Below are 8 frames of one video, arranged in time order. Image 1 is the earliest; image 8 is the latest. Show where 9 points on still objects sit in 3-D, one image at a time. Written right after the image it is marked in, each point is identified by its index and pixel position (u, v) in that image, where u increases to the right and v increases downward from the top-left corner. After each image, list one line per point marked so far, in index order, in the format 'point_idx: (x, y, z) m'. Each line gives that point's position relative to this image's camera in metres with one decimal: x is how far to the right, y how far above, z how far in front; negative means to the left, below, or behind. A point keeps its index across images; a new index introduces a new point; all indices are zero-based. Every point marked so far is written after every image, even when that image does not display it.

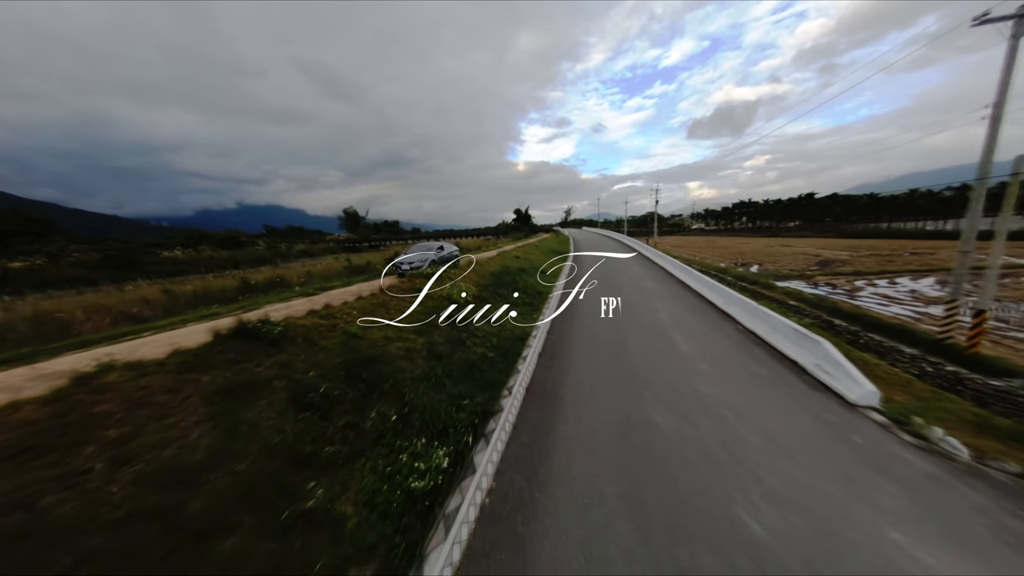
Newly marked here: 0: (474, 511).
0: (-0.5, -2.8, +4.0) m
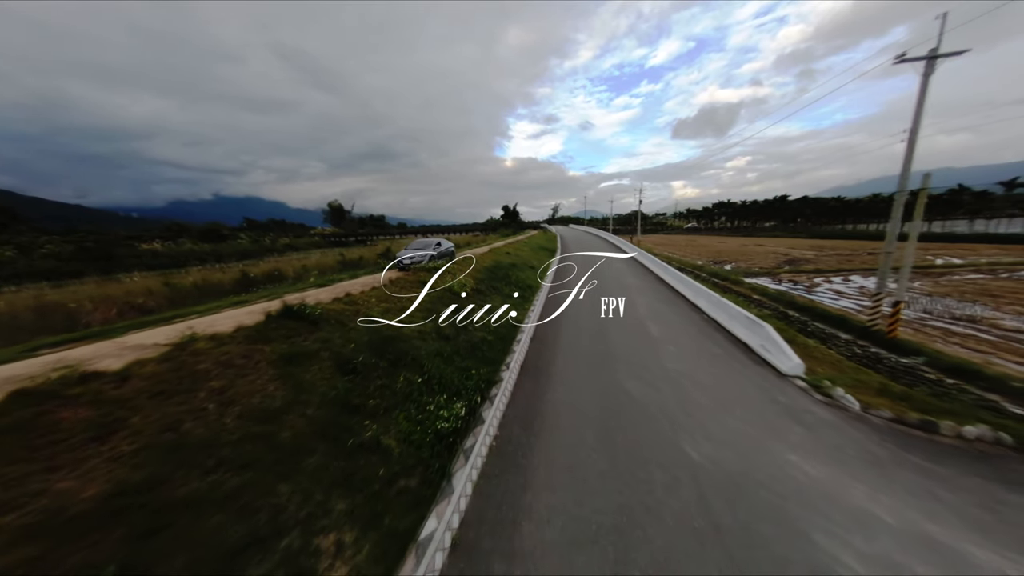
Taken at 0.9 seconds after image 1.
0: (-0.5, -2.7, +5.2) m
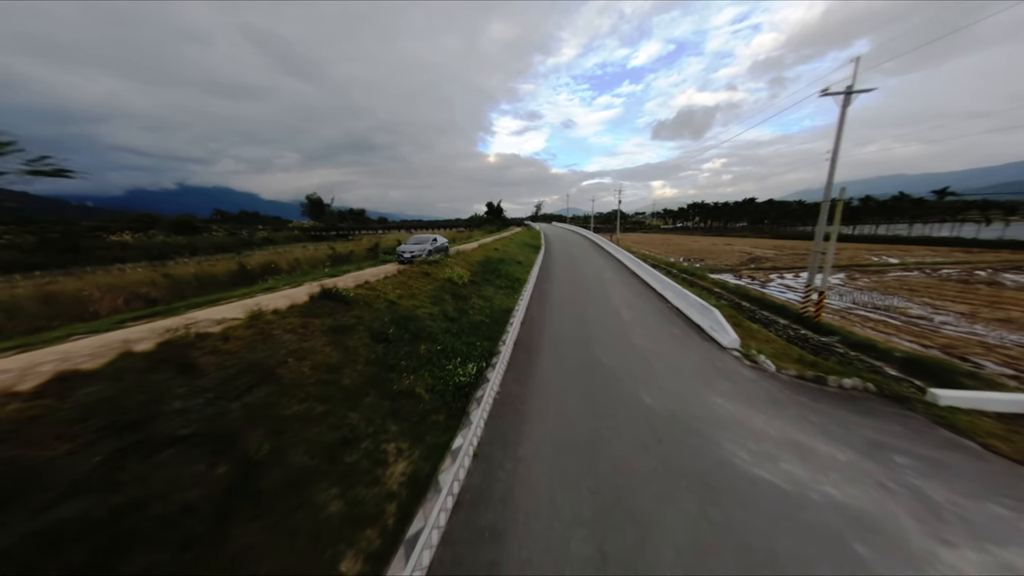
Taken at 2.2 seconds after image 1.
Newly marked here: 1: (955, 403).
0: (-0.4, -2.4, +6.8) m
1: (+9.9, -2.5, +7.1) m
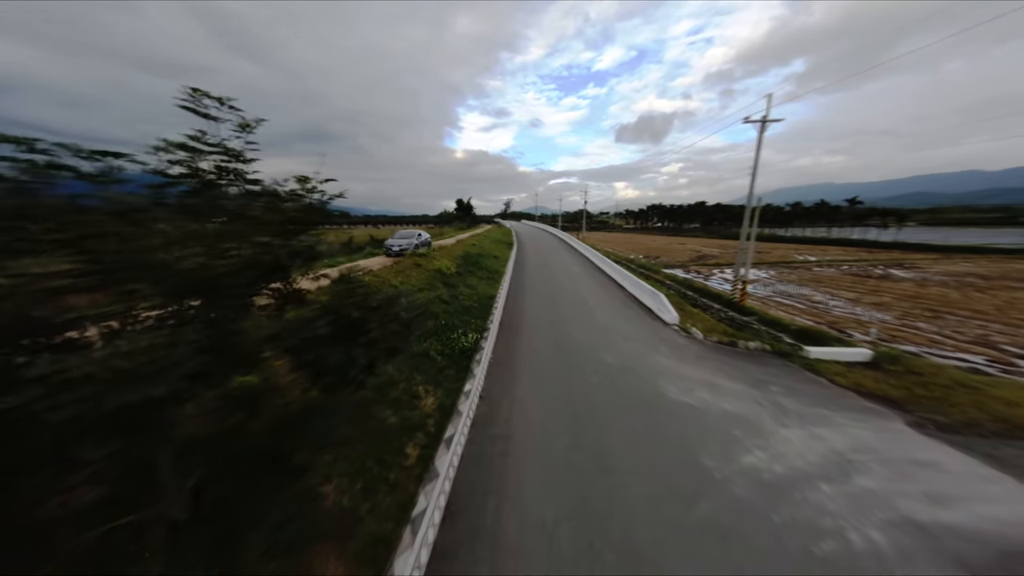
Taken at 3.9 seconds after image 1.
0: (-0.7, -2.0, +8.6) m
1: (+9.6, -2.1, +9.9) m
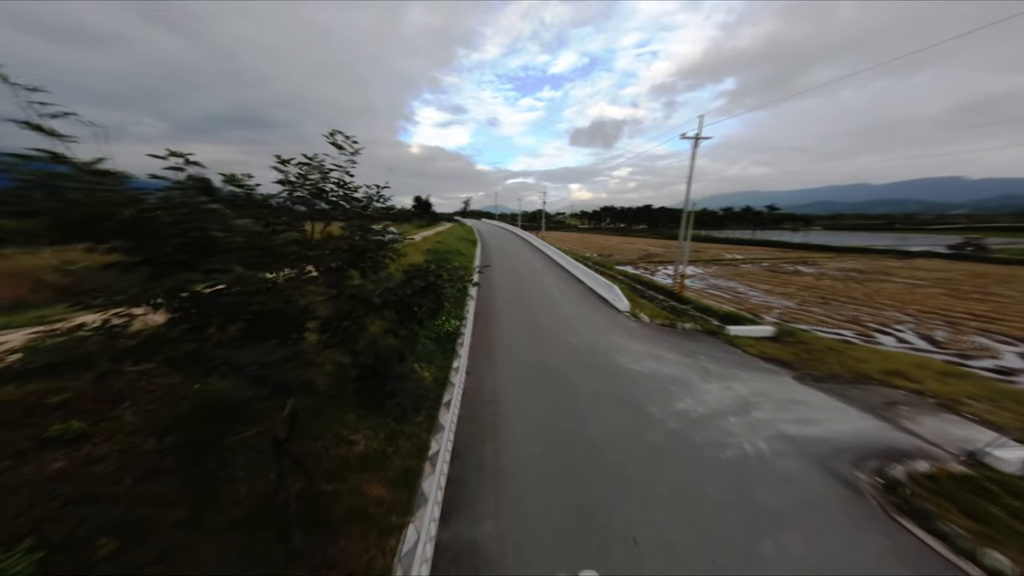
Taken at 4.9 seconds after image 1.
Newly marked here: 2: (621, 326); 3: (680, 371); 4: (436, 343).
0: (-1.3, -1.7, +9.6) m
1: (+8.7, -1.7, +12.2) m
2: (+4.2, -1.5, +12.1) m
3: (+4.6, -2.3, +8.7) m
4: (-2.1, -1.6, +8.9) m
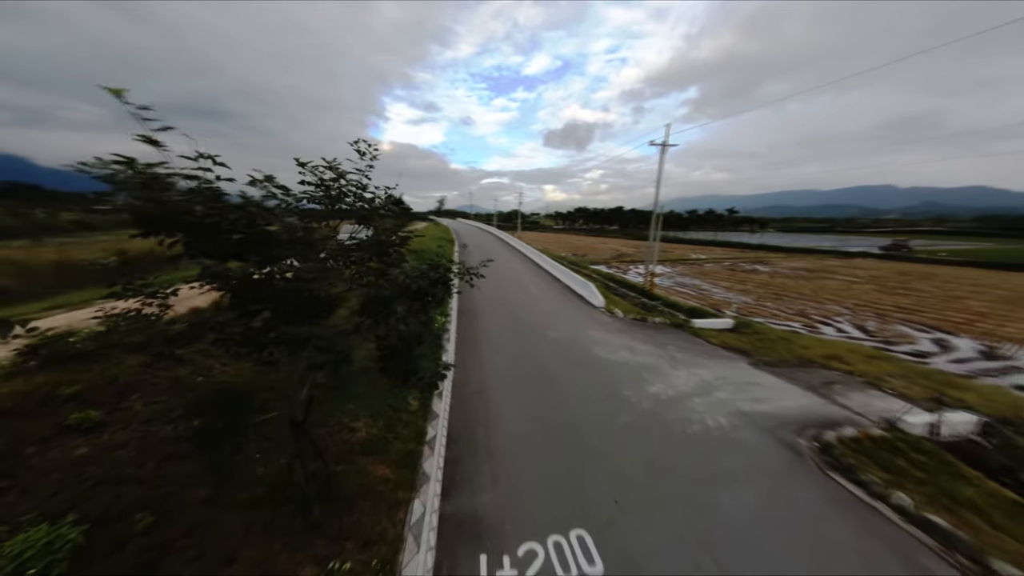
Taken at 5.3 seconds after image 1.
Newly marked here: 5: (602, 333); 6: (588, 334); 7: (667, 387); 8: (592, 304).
0: (-1.8, -1.6, +9.9) m
1: (+8.0, -1.6, +13.3) m
2: (+3.5, -1.3, +12.9) m
3: (+4.2, -2.2, +9.5) m
4: (-2.5, -1.5, +9.1) m
5: (+3.3, -1.7, +11.5) m
6: (+2.8, -1.7, +11.3) m
7: (+3.9, -2.5, +8.0) m
8: (+3.8, -0.8, +15.0) m
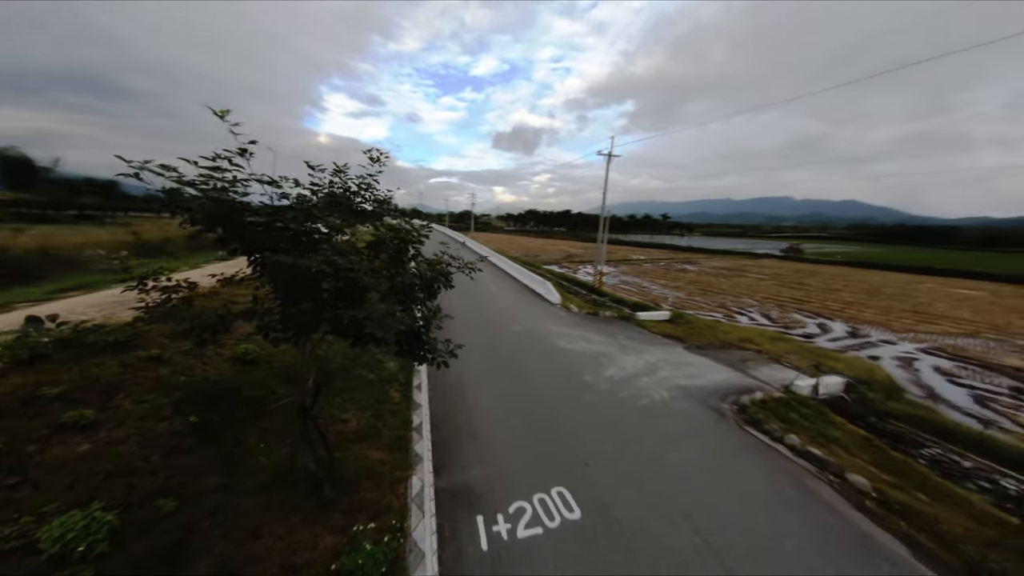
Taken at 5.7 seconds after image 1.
0: (-2.8, -1.6, +10.1) m
1: (+6.3, -1.4, +15.0) m
2: (+1.9, -1.2, +13.9) m
3: (+3.2, -2.0, +10.7) m
4: (-3.5, -1.4, +9.3) m
5: (+2.0, -1.6, +12.5) m
6: (+1.4, -1.6, +12.3) m
7: (+3.1, -2.4, +9.1) m
8: (+1.9, -0.7, +16.1) m
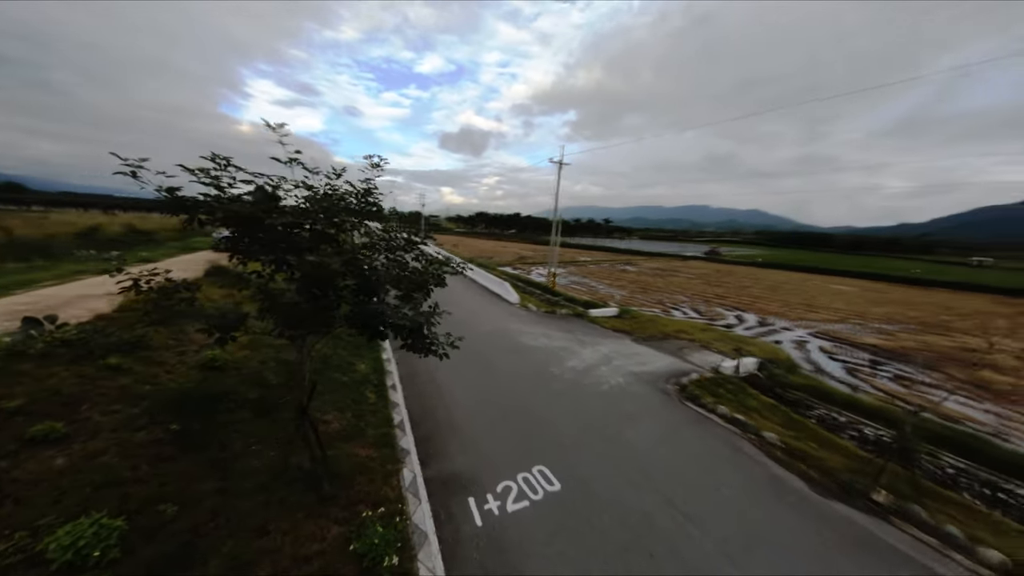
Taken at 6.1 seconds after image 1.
0: (-3.9, -1.6, +10.0) m
1: (+4.3, -1.3, +16.3) m
2: (+0.2, -1.2, +14.5) m
3: (+1.9, -2.0, +11.5) m
4: (-4.4, -1.5, +9.1) m
5: (+0.5, -1.6, +13.1) m
6: (0.0, -1.6, +12.8) m
7: (+2.1, -2.3, +10.0) m
8: (-0.2, -0.7, +16.6) m
